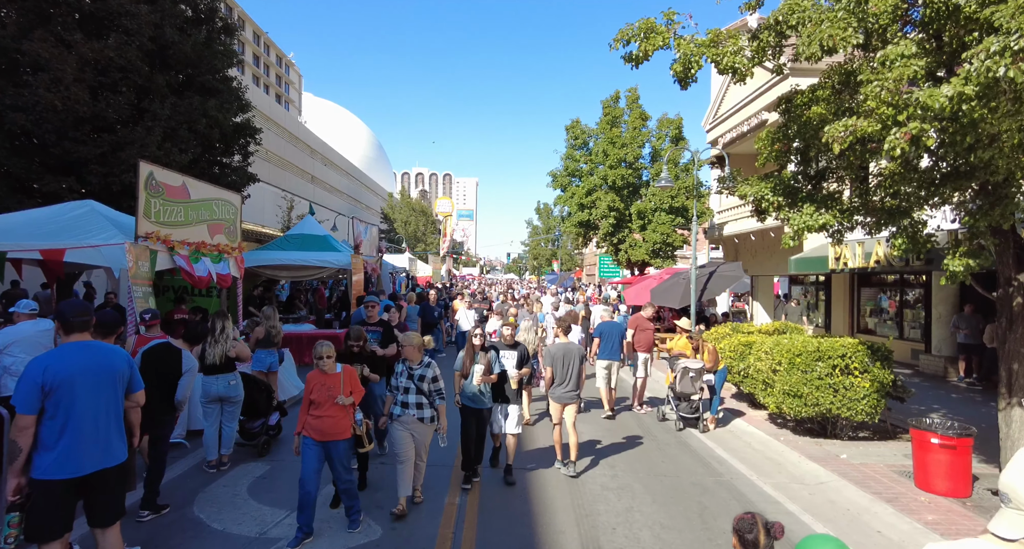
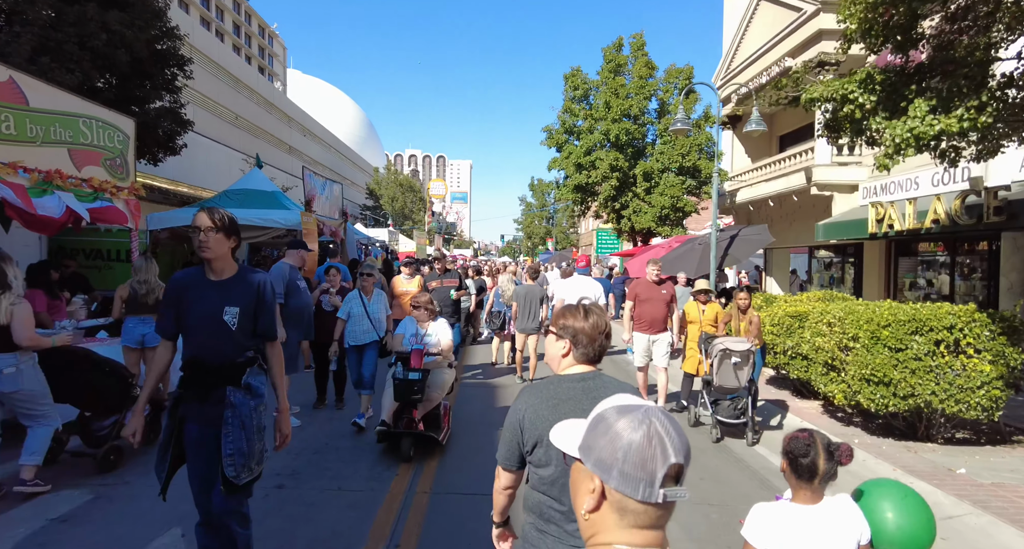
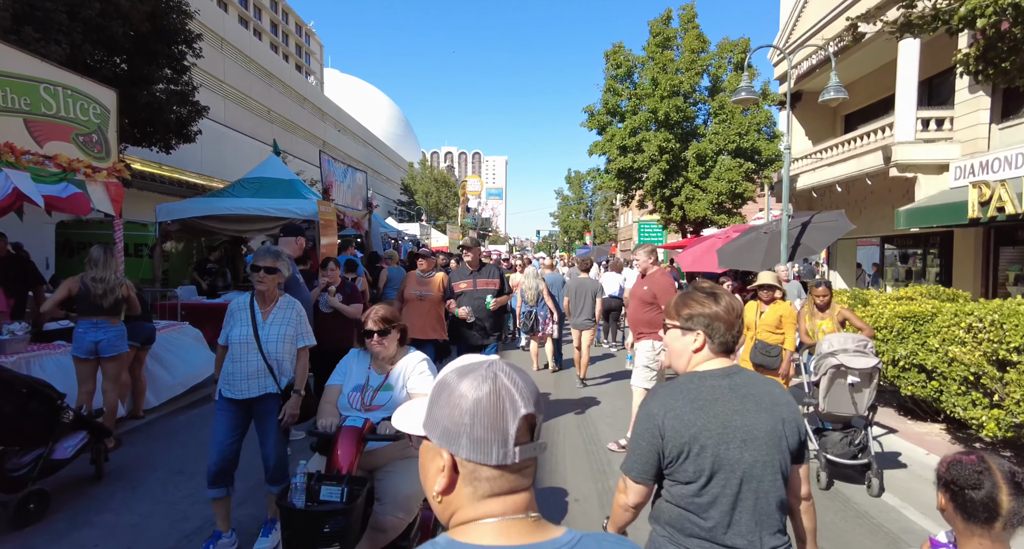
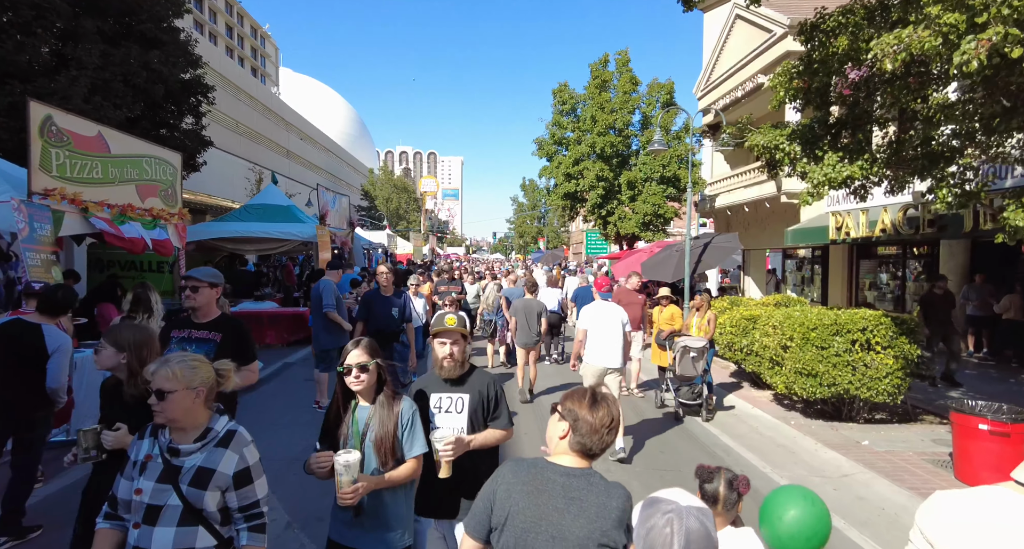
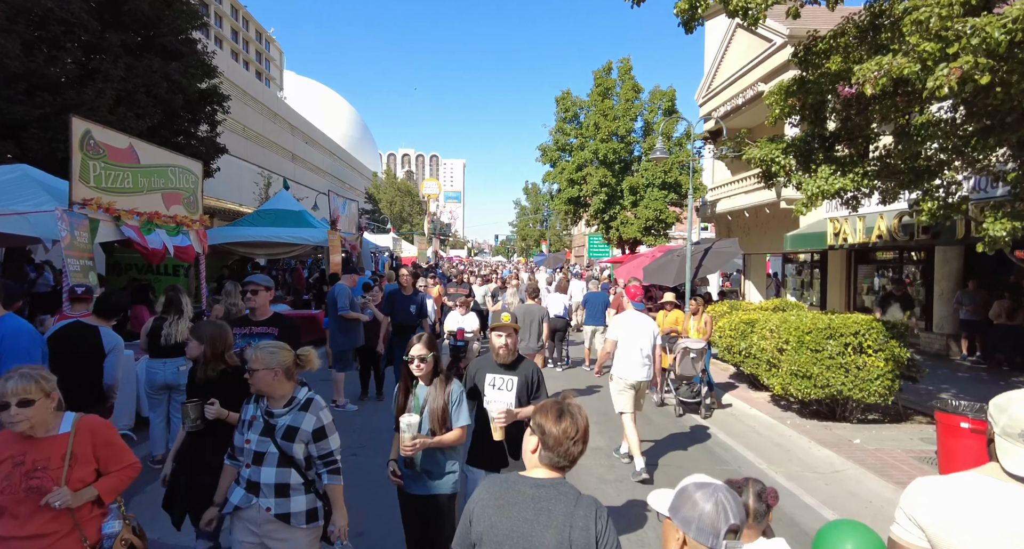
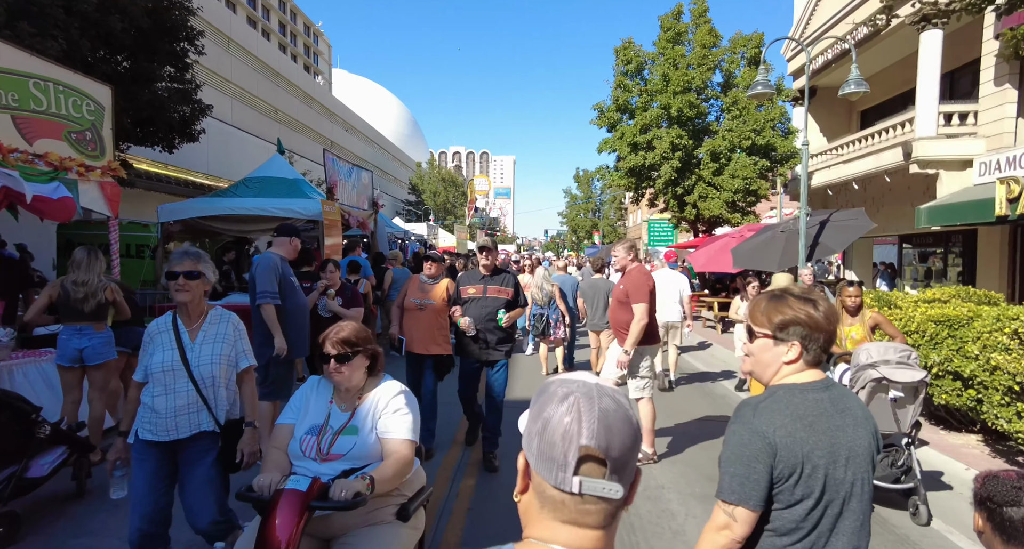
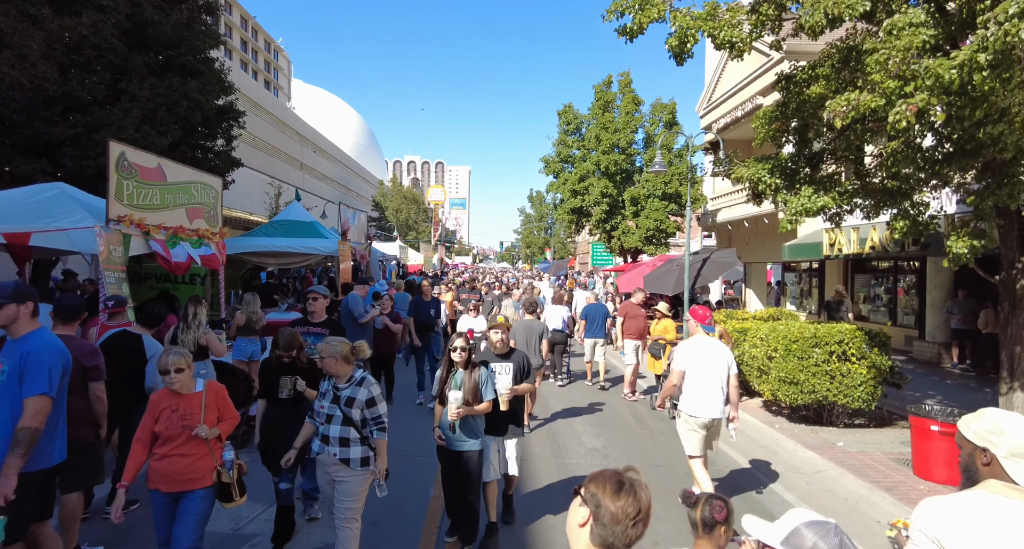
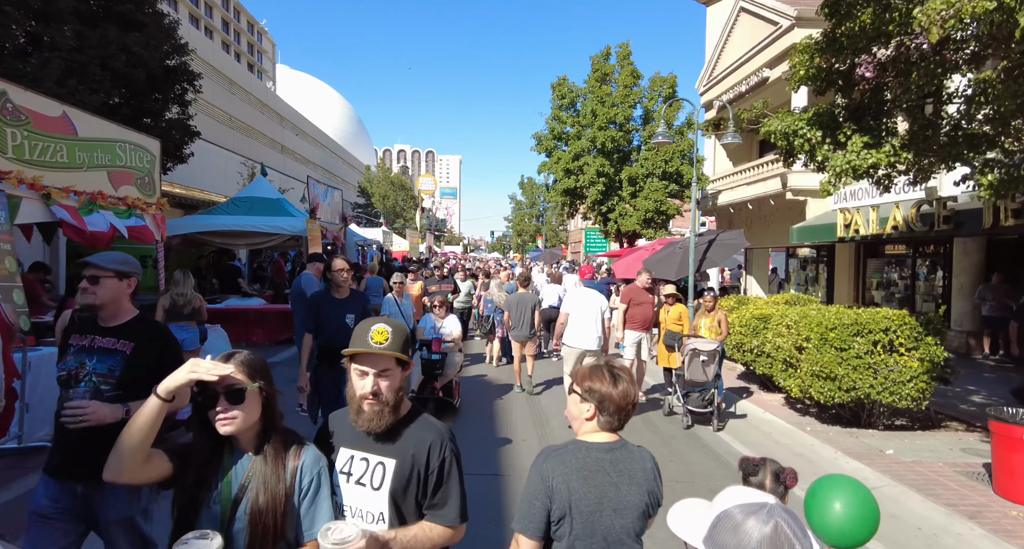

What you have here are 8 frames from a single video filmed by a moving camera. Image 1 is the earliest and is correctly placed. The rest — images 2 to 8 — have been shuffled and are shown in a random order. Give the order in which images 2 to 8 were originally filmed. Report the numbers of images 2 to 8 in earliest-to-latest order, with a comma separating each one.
7, 5, 4, 8, 2, 3, 6
